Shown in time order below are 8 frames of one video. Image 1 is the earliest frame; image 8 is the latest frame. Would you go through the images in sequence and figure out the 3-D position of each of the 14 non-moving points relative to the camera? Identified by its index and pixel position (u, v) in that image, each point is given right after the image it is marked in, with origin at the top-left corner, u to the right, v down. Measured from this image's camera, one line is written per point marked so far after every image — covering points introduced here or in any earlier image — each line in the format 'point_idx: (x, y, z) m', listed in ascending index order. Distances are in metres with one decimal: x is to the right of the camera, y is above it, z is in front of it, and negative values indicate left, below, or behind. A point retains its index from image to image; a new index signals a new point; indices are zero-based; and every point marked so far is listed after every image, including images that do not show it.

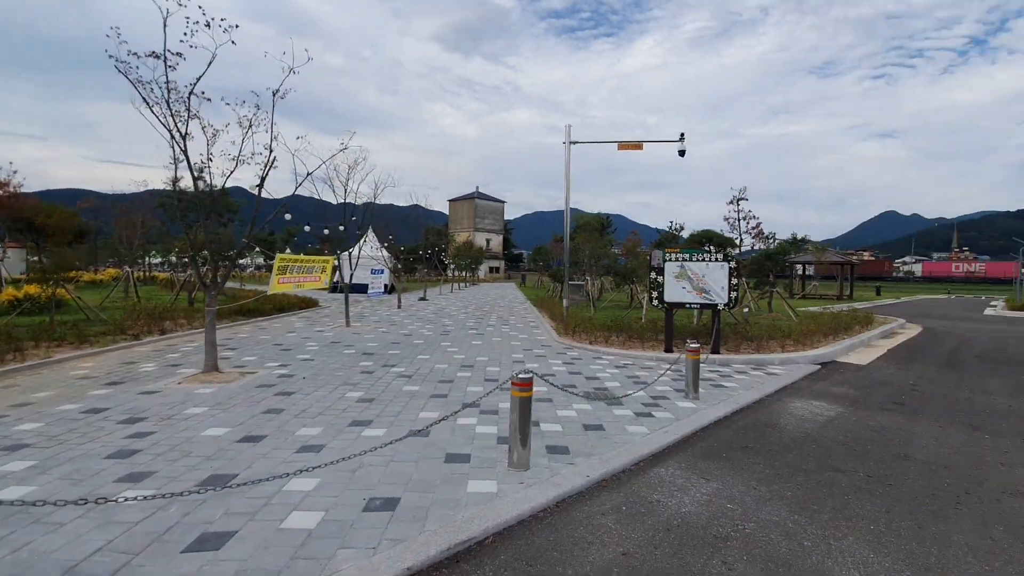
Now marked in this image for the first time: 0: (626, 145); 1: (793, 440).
0: (+3.4, +4.2, +15.1) m
1: (+2.8, -1.5, +5.1) m
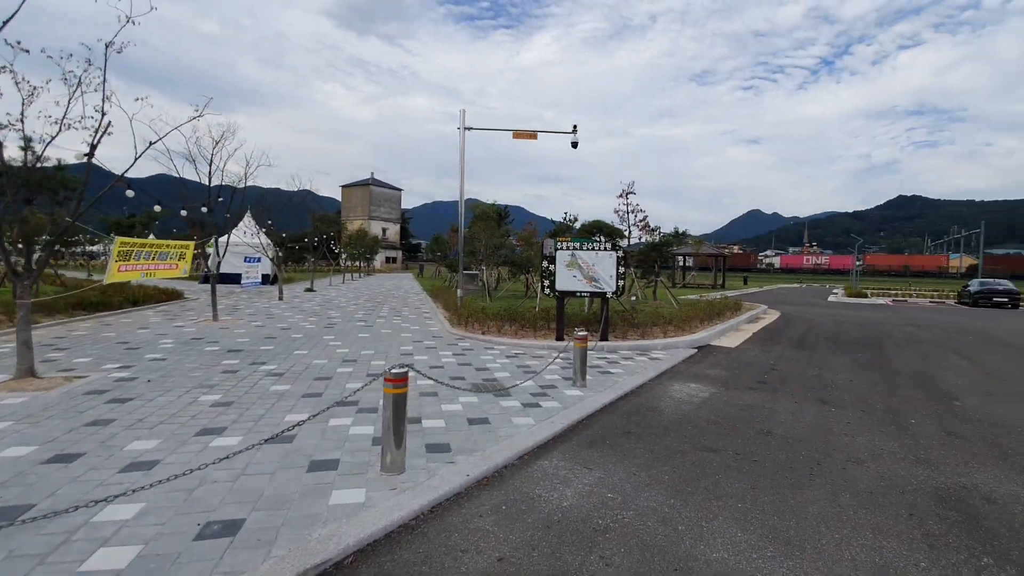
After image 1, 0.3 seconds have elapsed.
0: (+0.2, +4.5, +15.1) m
1: (+1.6, -1.4, +5.2) m
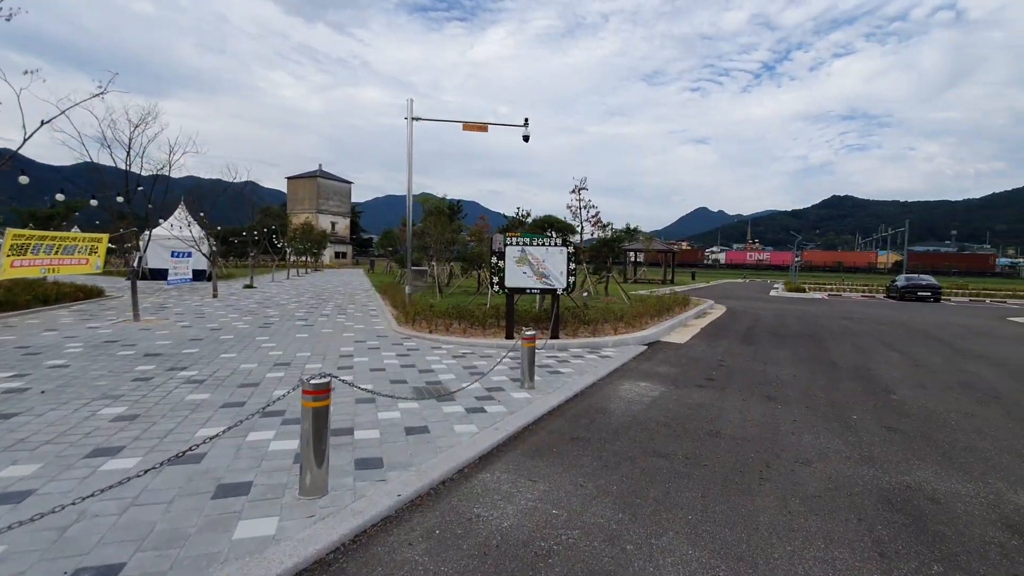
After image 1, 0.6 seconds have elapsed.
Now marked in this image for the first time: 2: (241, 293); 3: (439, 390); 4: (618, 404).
0: (-1.2, +4.7, +14.7) m
1: (+1.1, -1.4, +5.0) m
2: (-10.4, -0.2, +19.6) m
3: (-0.9, -1.2, +6.1) m
4: (+1.2, -1.3, +5.8) m
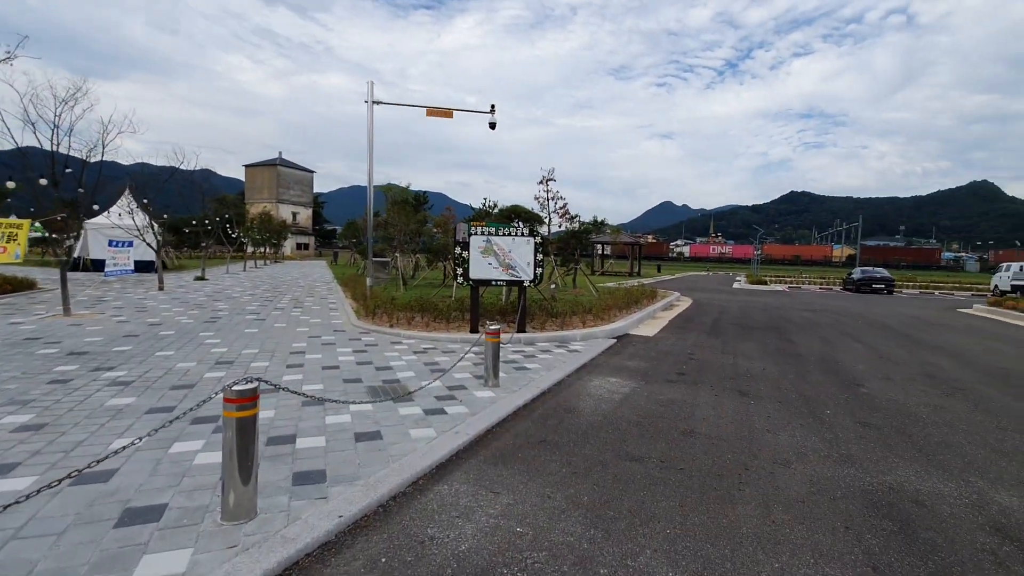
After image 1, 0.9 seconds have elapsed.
0: (-2.1, +4.9, +14.1) m
1: (+0.7, -1.3, +4.7) m
2: (-11.6, +0.1, +18.5) m
3: (-1.3, -1.1, +5.6) m
4: (+0.8, -1.2, +5.5) m
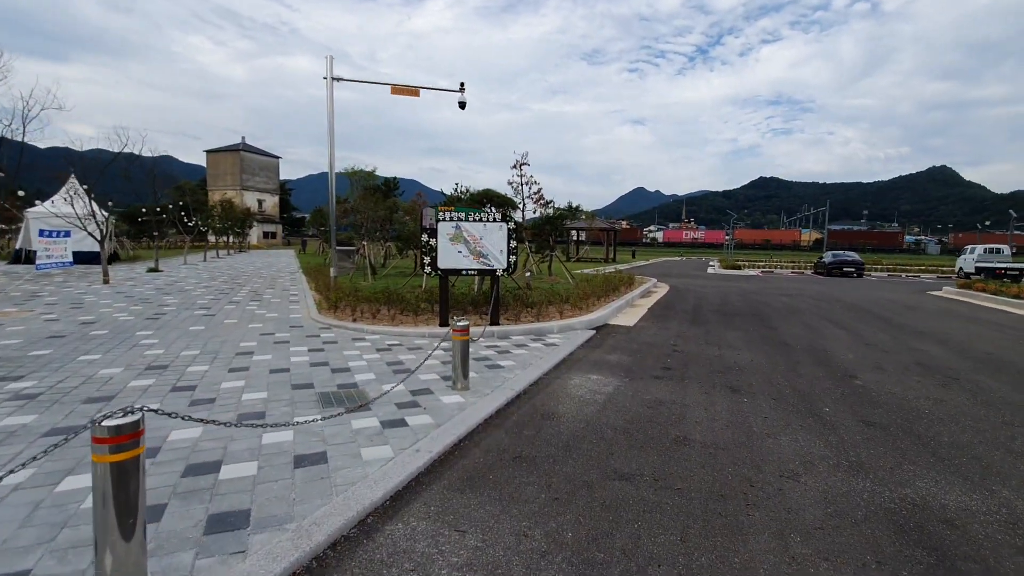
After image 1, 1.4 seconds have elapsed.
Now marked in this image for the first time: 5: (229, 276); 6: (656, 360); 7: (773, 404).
0: (-2.9, +5.1, +13.2) m
1: (+0.5, -1.2, +4.2) m
2: (-12.5, +0.3, +17.3) m
3: (-1.5, -1.0, +5.0) m
4: (+0.5, -1.1, +4.9) m
5: (-10.7, +0.5, +19.4) m
6: (+1.9, -1.0, +6.9) m
7: (+2.6, -1.2, +5.1) m
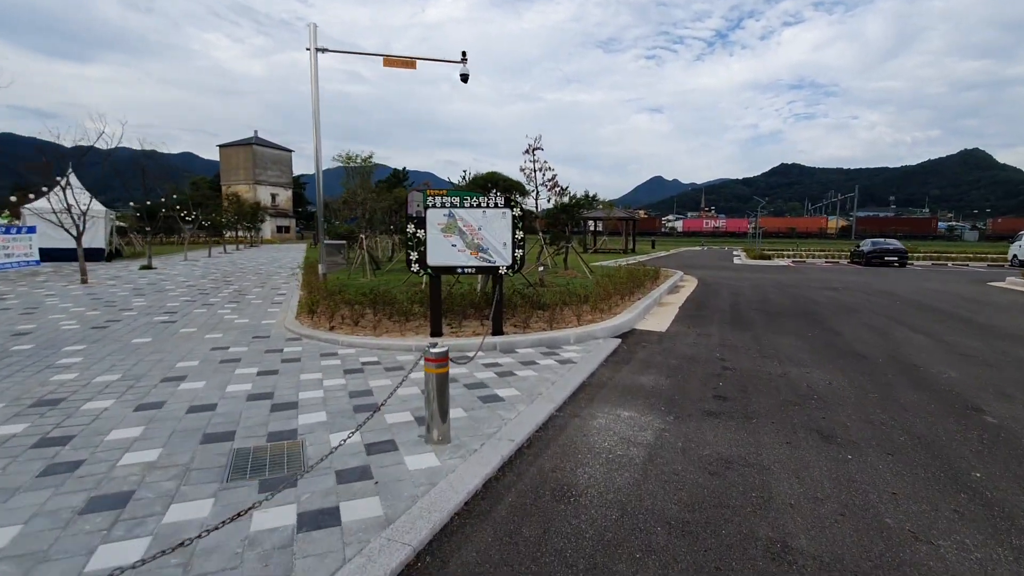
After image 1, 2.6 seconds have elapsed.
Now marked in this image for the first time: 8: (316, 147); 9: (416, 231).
0: (-2.7, +5.2, +11.7) m
1: (+0.5, -1.3, +2.6) m
2: (-12.1, +0.4, +16.2) m
3: (-1.6, -1.1, +3.5) m
4: (+0.5, -1.2, +3.4) m
5: (-10.3, +0.5, +18.2) m
6: (+2.0, -1.0, +5.3) m
7: (+2.6, -1.2, +3.5) m
8: (-4.4, +3.2, +11.6) m
9: (-1.3, +0.8, +6.7) m
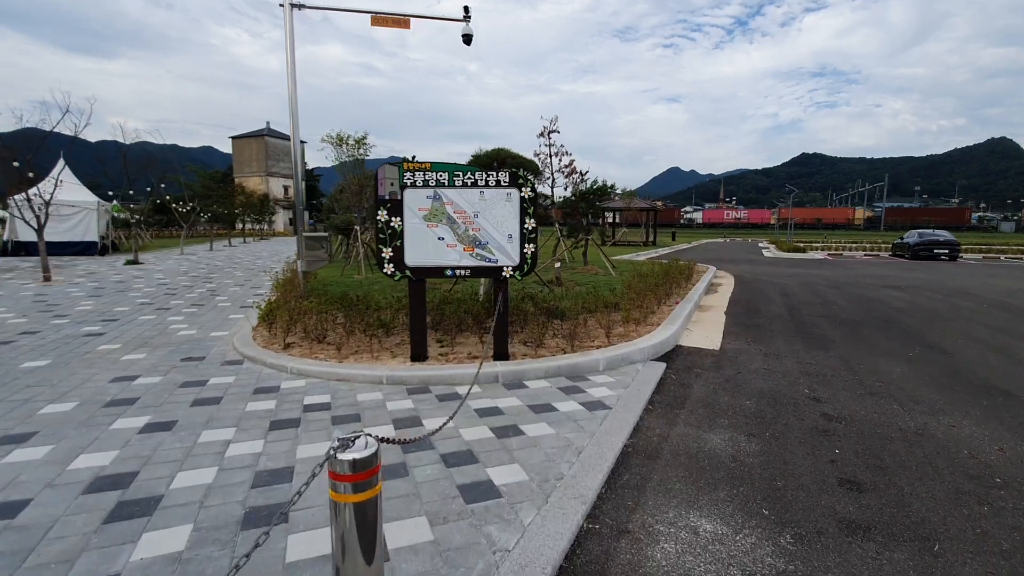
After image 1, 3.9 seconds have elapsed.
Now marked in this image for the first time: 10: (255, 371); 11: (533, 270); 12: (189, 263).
0: (-2.5, +5.2, +9.9) m
1: (+0.4, -1.4, +0.8) m
2: (-11.8, +0.4, +14.7) m
3: (-1.6, -1.3, +1.7) m
4: (+0.5, -1.3, +1.6) m
5: (-9.9, +0.6, +16.7) m
6: (+2.0, -1.1, +3.5) m
7: (+2.6, -1.3, +1.6) m
8: (-4.2, +3.2, +9.9) m
9: (-1.2, +0.7, +5.0) m
10: (-2.6, -0.8, +5.1) m
11: (+0.2, +0.2, +5.2) m
12: (-12.1, +0.9, +19.3) m
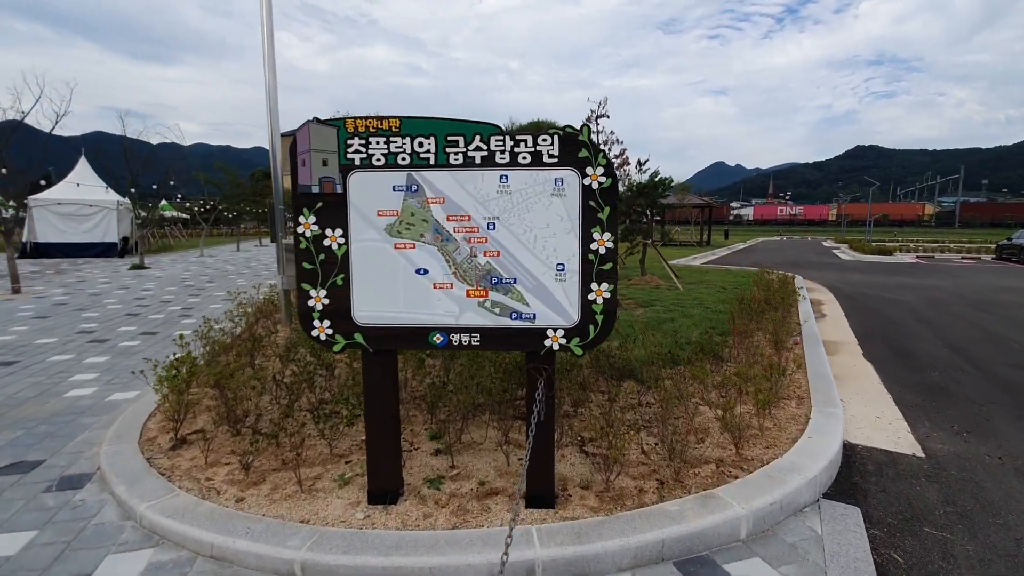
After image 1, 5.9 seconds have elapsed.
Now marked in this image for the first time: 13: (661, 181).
0: (-1.8, +4.8, +7.5) m
1: (+0.3, -1.9, -1.7) m
2: (-10.8, +0.2, +13.1) m
3: (-1.6, -1.7, -0.6) m
4: (+0.5, -1.8, -1.0) m
5: (-8.7, +0.4, +14.9) m
6: (+2.1, -1.5, +0.8) m
7: (+2.6, -1.8, -1.1) m
8: (-3.6, +2.8, +7.6) m
9: (-0.9, +0.3, +2.5) m
10: (-2.3, -1.2, +2.8) m
11: (+0.5, -0.2, +2.6) m
12: (-10.8, +0.7, +17.6) m
13: (+3.7, +2.6, +12.5) m
